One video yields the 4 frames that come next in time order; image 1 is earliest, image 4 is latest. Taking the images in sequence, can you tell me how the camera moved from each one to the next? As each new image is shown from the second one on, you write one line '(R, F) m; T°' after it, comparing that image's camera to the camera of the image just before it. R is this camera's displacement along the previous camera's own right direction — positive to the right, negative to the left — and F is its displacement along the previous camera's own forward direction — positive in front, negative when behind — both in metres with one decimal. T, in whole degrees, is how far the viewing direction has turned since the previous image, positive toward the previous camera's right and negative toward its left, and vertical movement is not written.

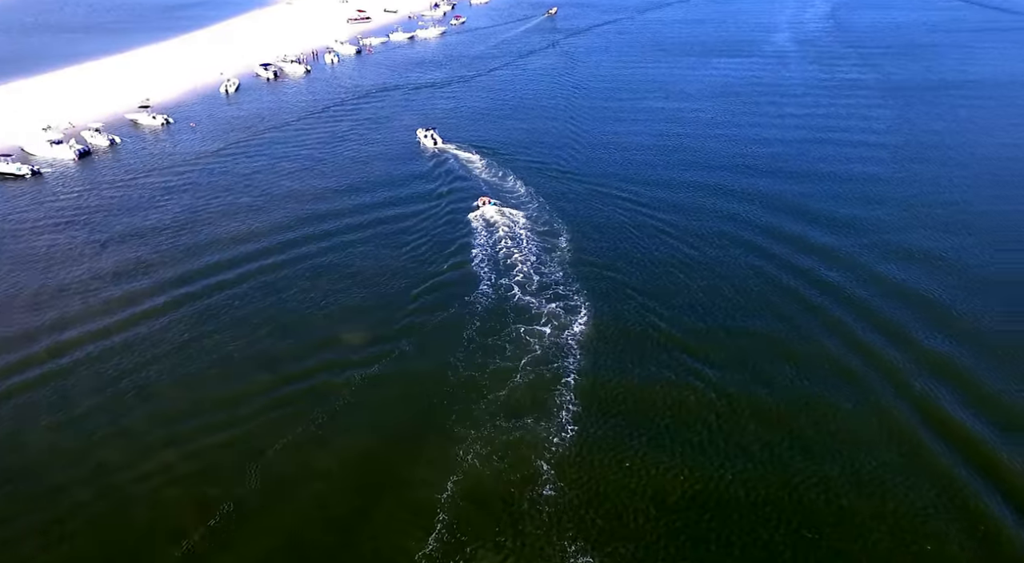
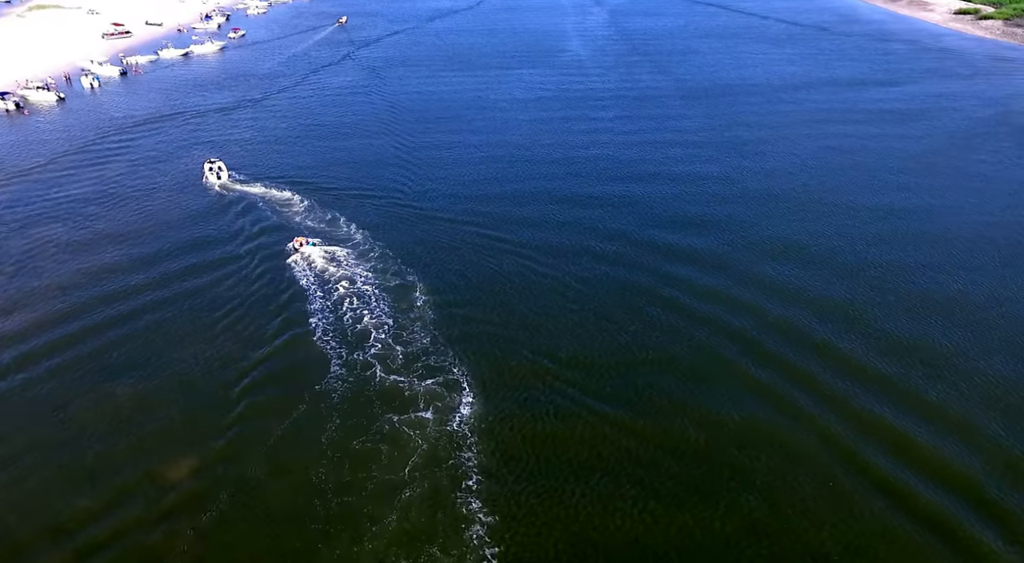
(-2.0, +6.6) m; +16°
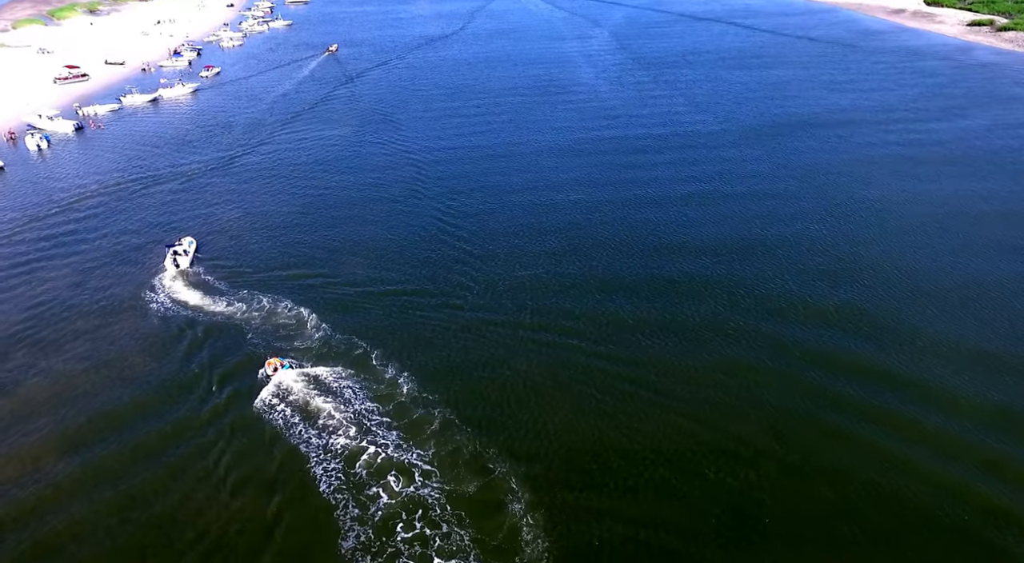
(-5.4, +12.5) m; +2°
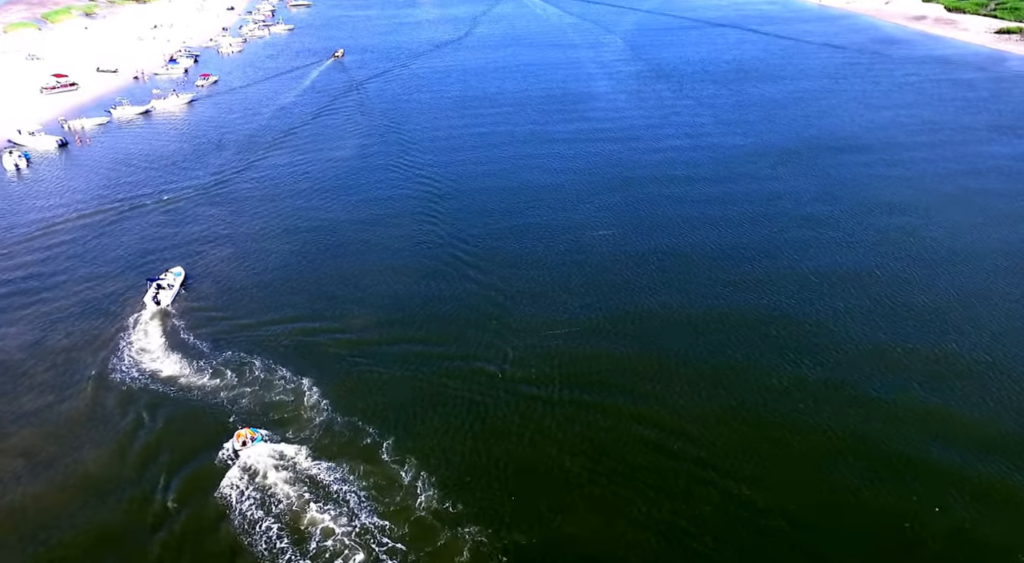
(-1.5, +6.0) m; 0°
